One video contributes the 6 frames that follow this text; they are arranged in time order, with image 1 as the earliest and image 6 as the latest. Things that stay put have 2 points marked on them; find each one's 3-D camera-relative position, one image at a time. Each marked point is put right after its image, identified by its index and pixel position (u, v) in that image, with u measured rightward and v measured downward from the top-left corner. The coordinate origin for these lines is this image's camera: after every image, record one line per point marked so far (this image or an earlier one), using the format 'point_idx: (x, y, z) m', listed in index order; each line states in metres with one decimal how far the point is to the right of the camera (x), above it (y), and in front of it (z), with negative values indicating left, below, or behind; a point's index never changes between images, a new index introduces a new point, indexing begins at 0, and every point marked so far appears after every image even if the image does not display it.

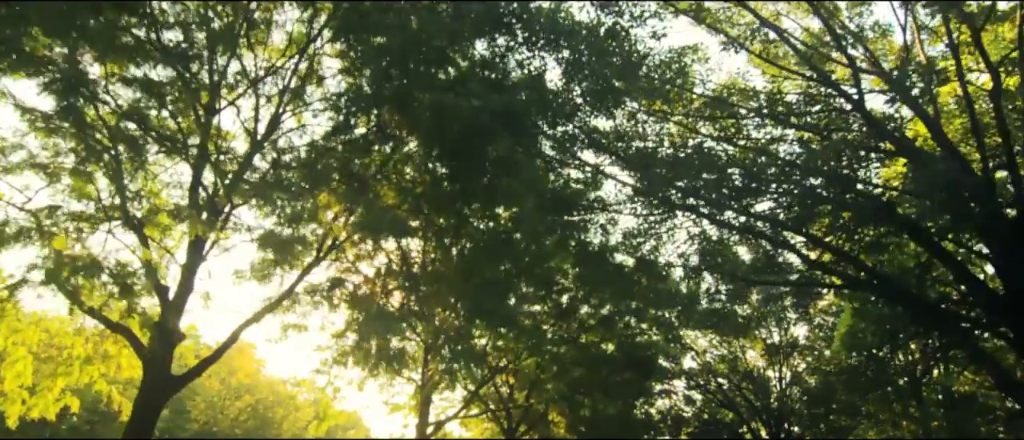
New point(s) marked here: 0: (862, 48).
0: (+7.6, +3.8, +12.1) m
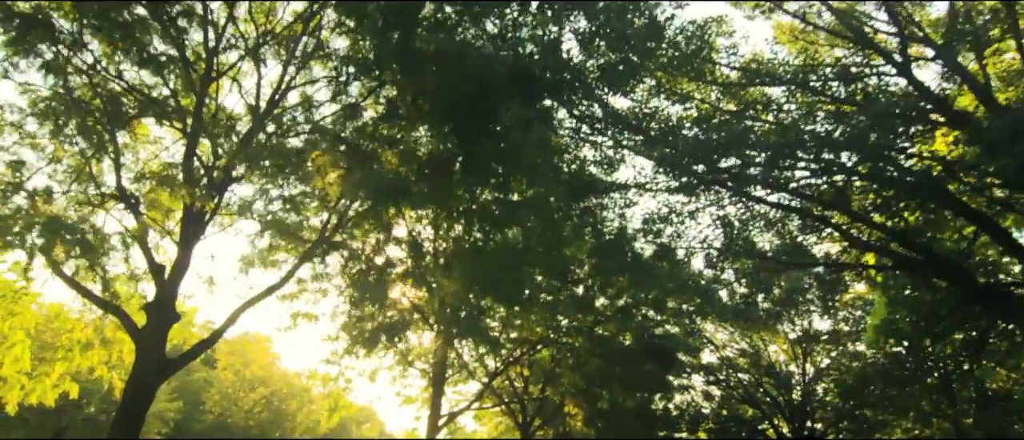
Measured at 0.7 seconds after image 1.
0: (+7.9, +4.2, +11.3) m
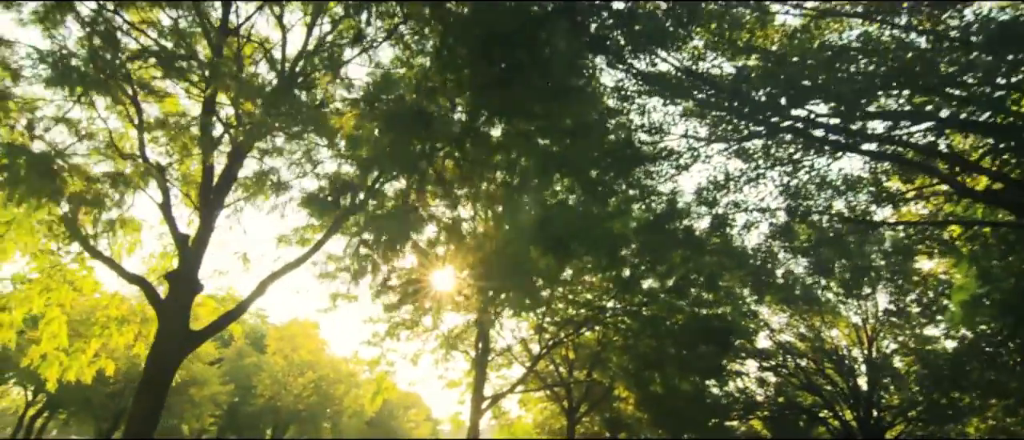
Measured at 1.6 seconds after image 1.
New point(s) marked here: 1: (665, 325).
0: (+8.6, +4.9, +9.8) m
1: (+4.9, -3.4, +17.8) m
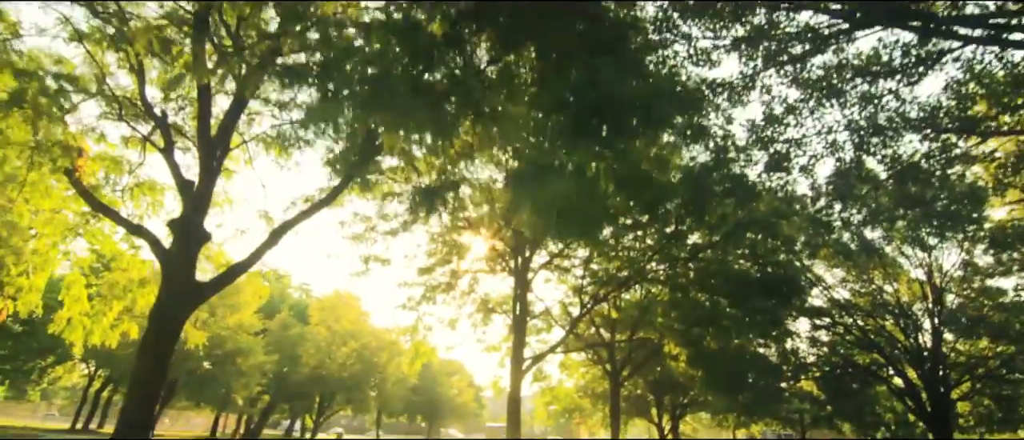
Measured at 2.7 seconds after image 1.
0: (+8.9, +6.1, +8.0) m
1: (+6.1, -1.8, +16.7) m
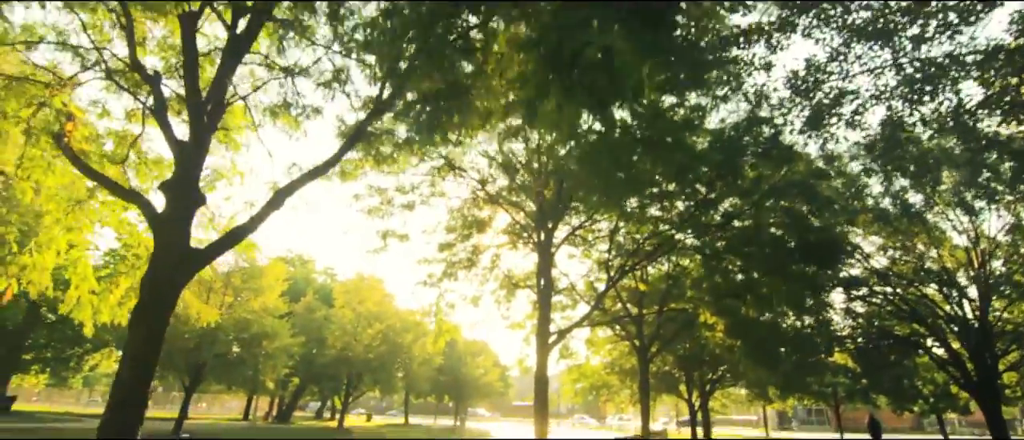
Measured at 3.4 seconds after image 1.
0: (+9.0, +6.9, +6.8) m
1: (+6.8, -0.8, +15.8) m
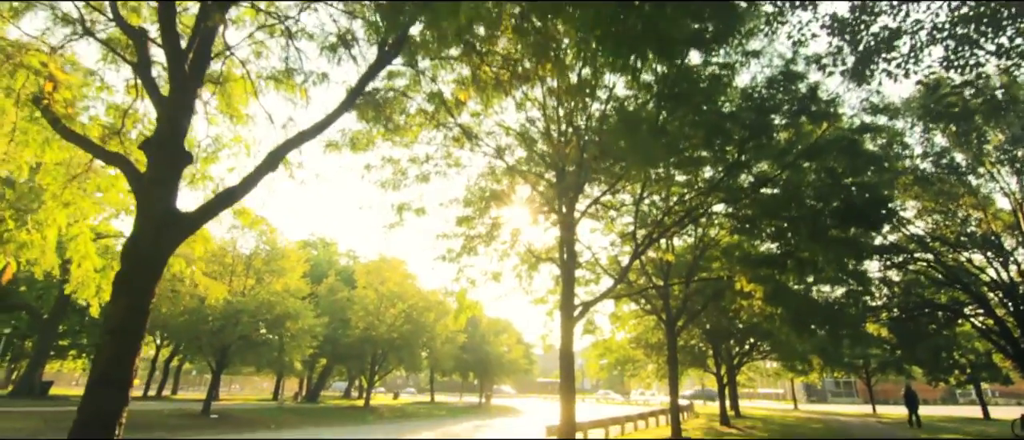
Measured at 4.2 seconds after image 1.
0: (+9.1, +7.7, +5.5) m
1: (+7.3, +0.2, +14.9) m
